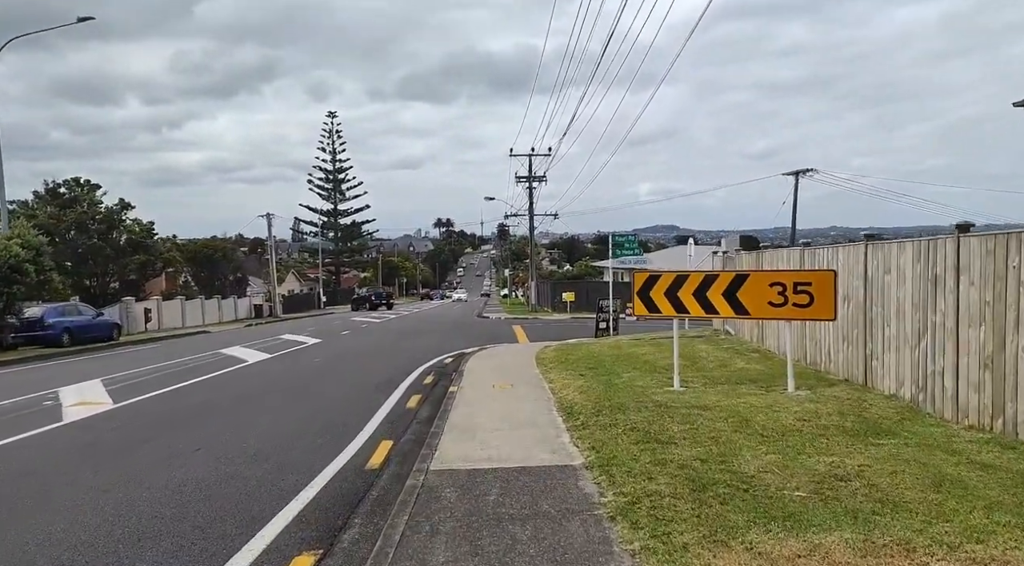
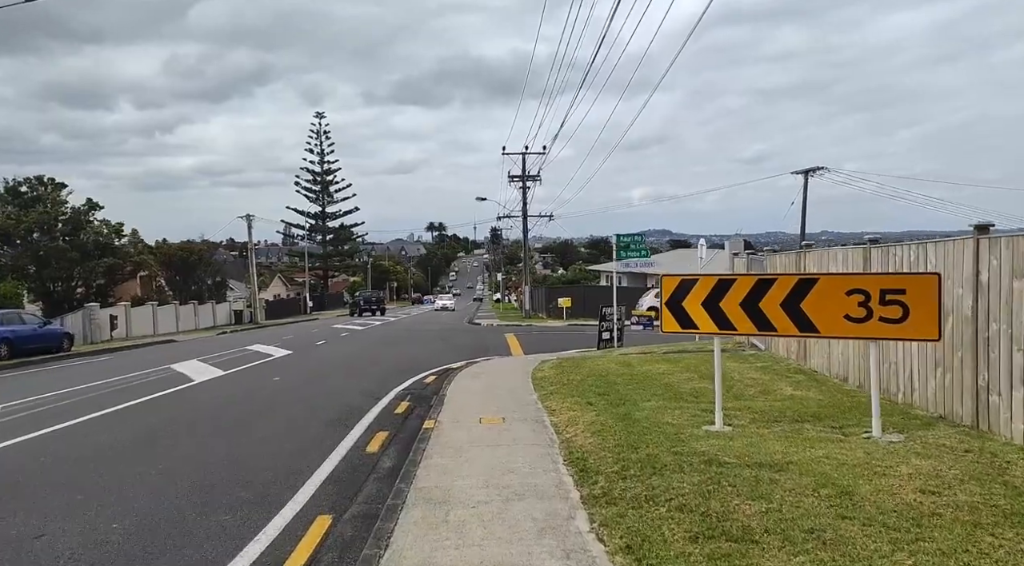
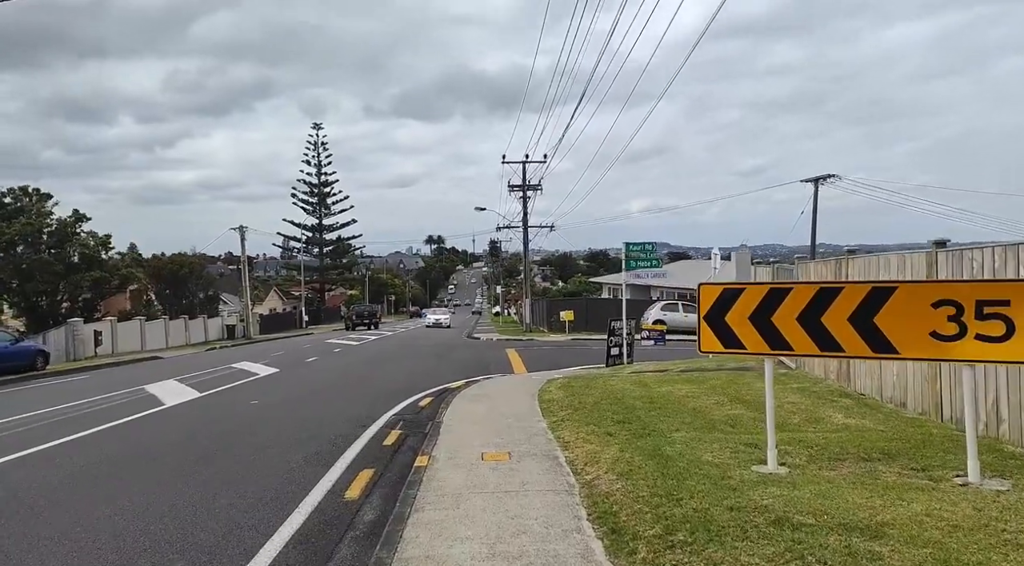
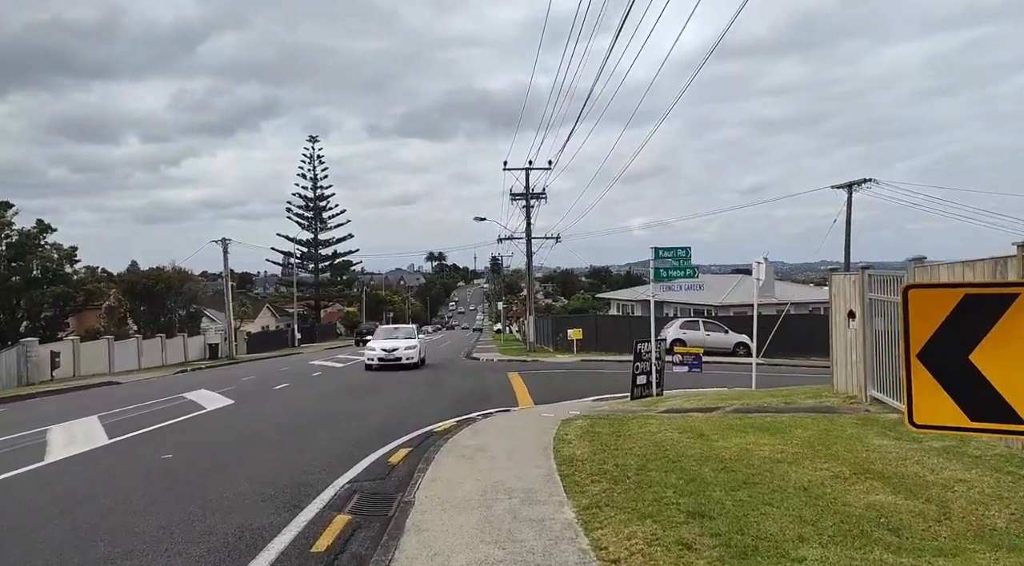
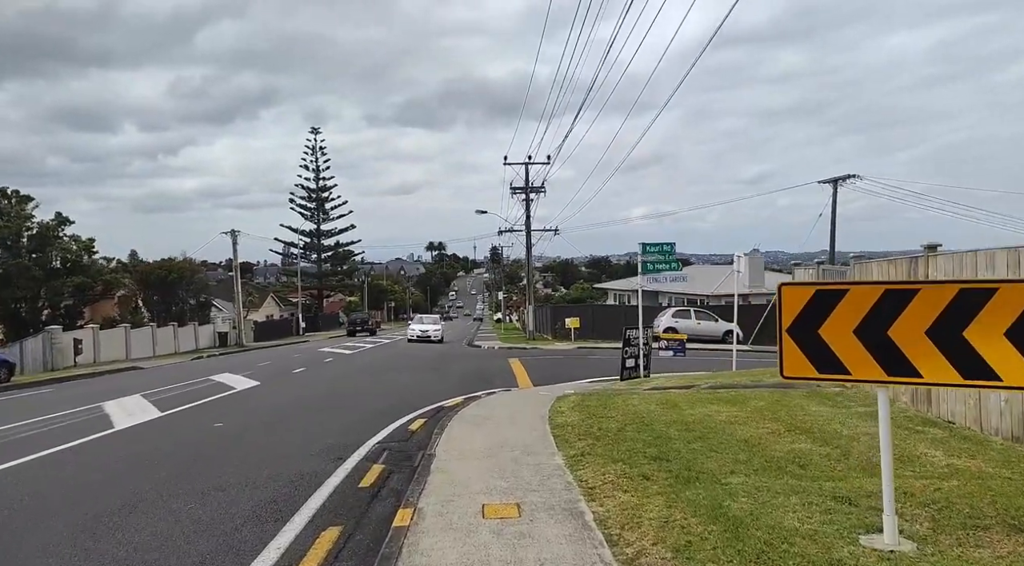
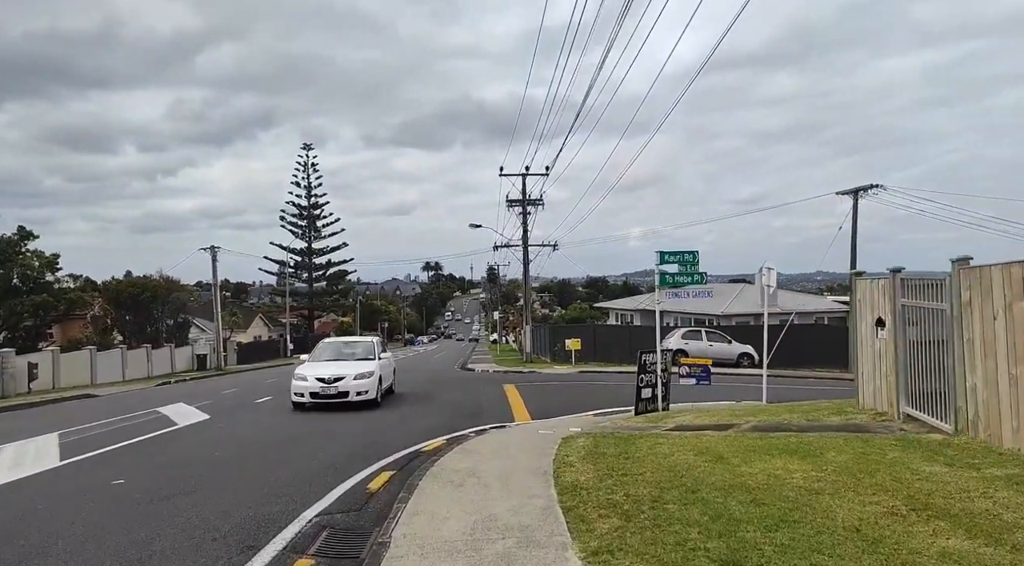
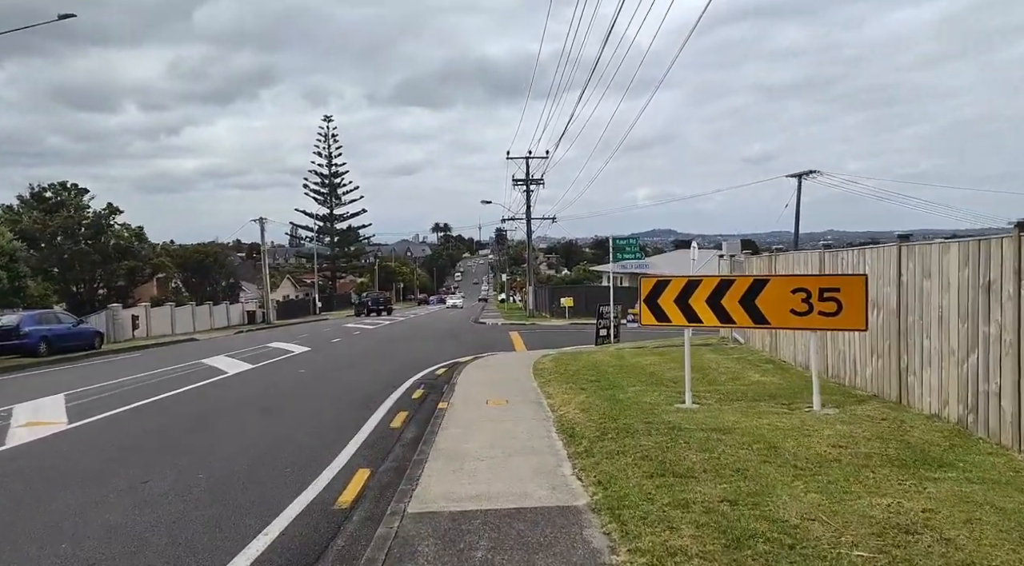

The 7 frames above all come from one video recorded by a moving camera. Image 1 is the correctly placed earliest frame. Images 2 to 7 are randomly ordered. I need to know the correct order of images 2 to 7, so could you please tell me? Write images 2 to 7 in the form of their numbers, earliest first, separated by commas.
7, 2, 3, 5, 4, 6
